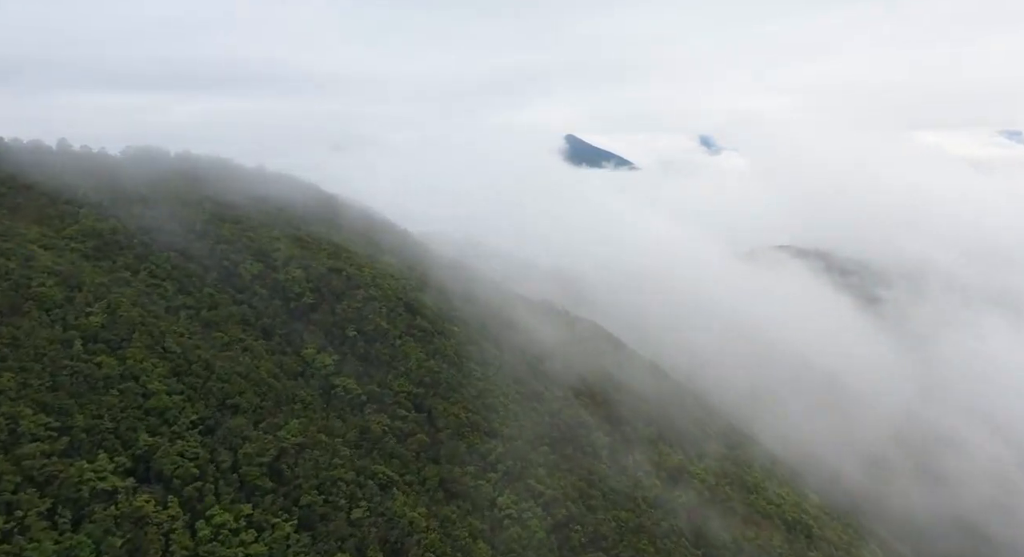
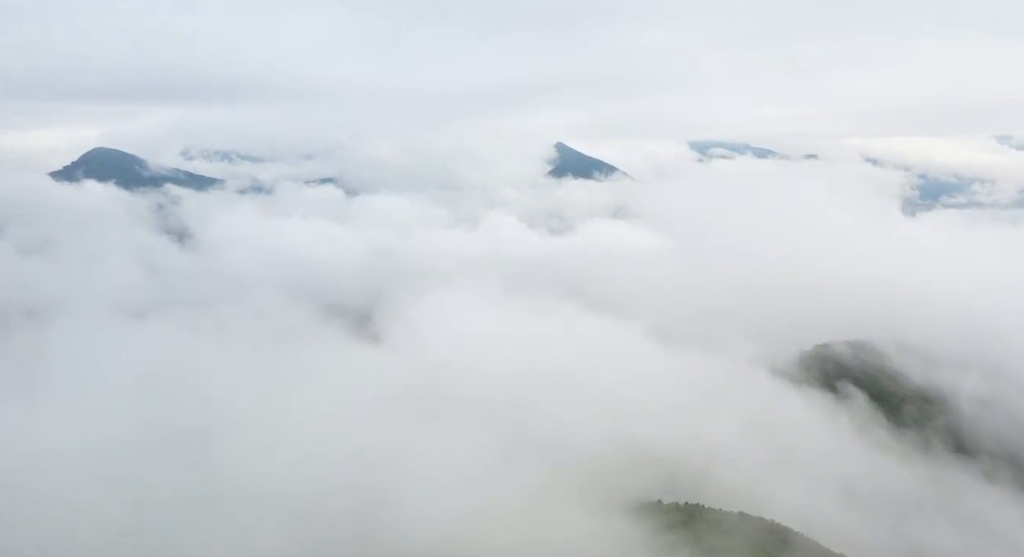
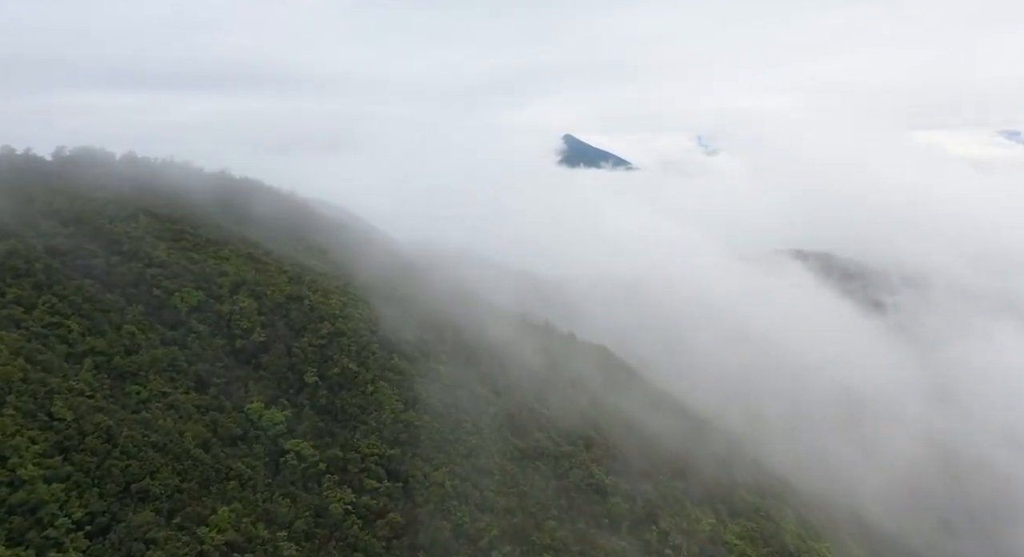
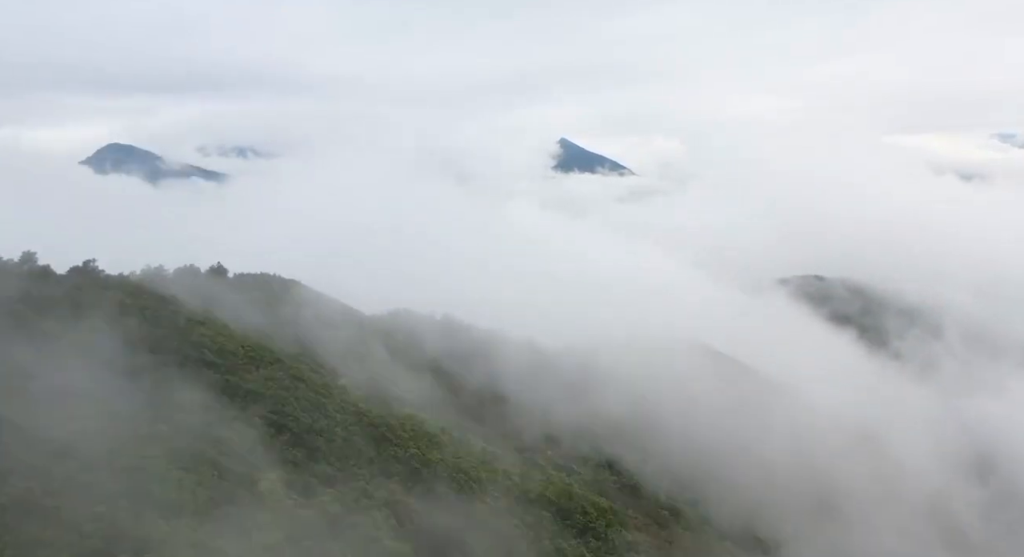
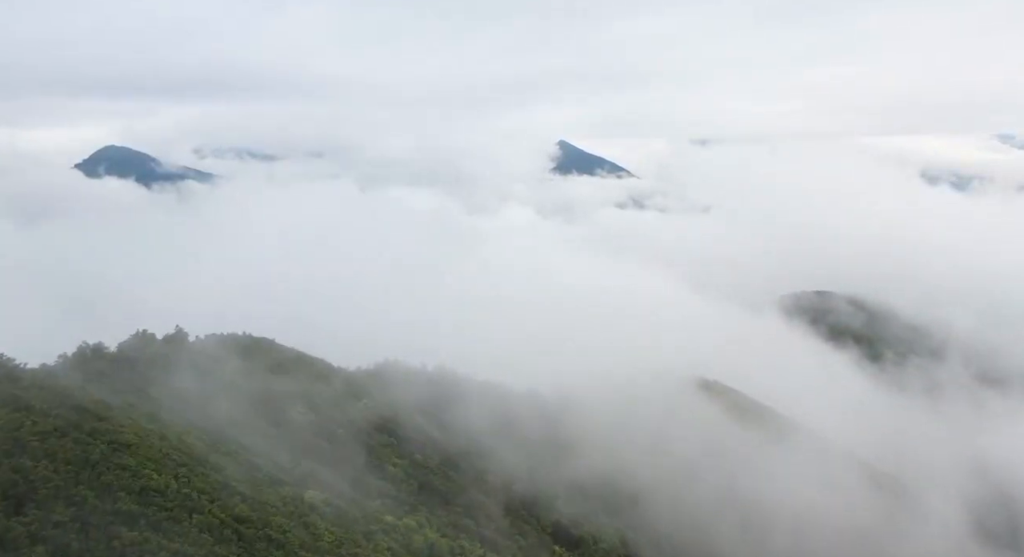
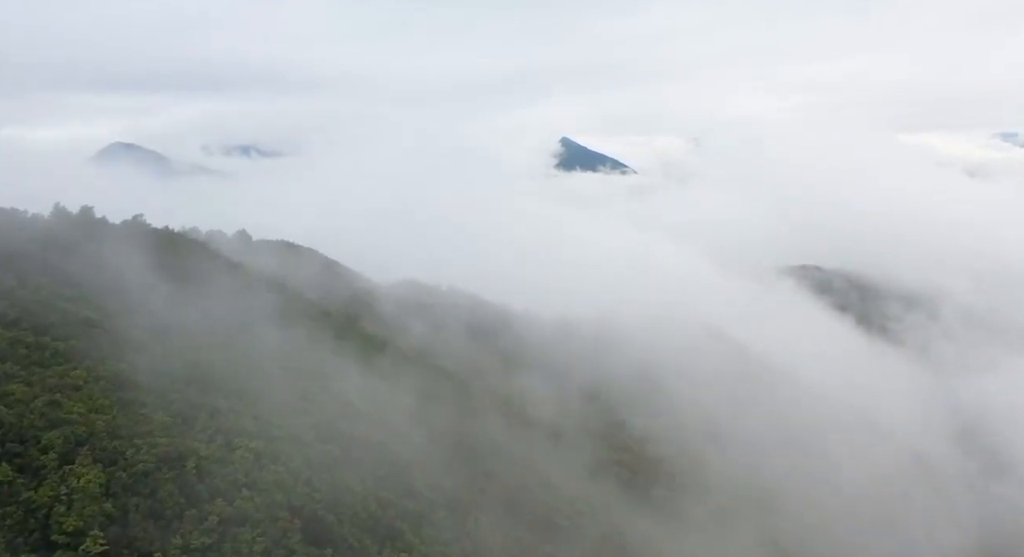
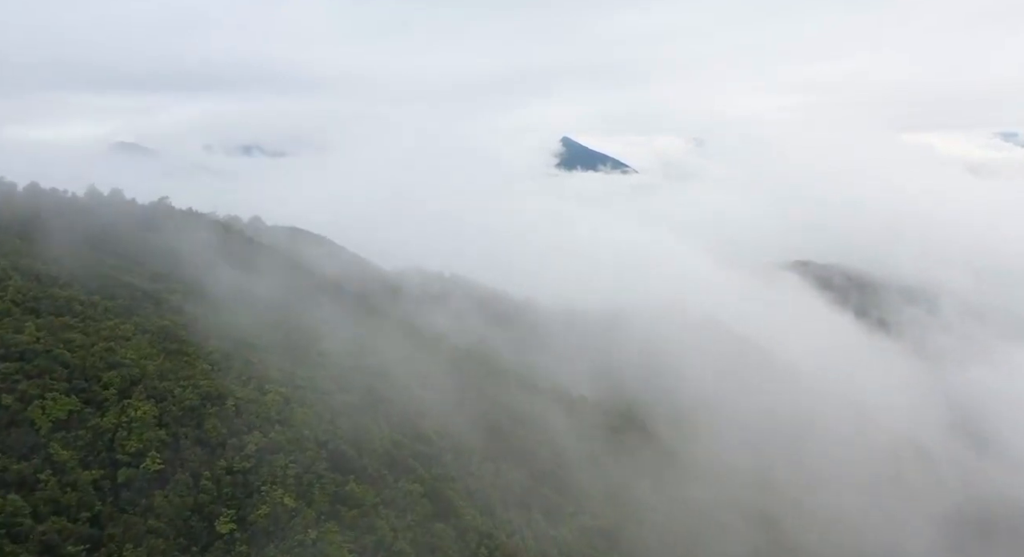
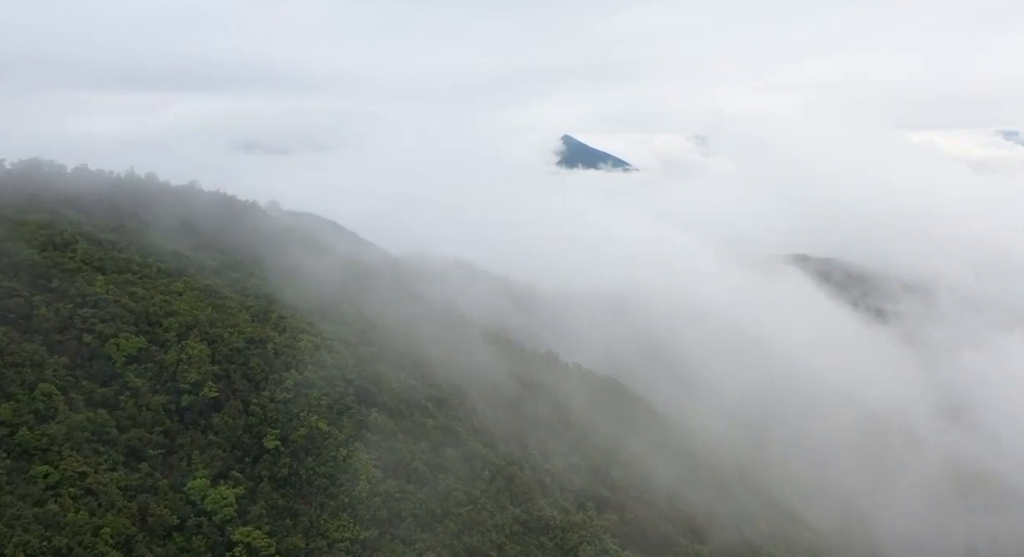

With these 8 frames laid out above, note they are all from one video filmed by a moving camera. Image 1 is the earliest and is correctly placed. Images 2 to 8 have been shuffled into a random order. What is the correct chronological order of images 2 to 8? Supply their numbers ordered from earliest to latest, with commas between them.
3, 8, 7, 6, 4, 5, 2
